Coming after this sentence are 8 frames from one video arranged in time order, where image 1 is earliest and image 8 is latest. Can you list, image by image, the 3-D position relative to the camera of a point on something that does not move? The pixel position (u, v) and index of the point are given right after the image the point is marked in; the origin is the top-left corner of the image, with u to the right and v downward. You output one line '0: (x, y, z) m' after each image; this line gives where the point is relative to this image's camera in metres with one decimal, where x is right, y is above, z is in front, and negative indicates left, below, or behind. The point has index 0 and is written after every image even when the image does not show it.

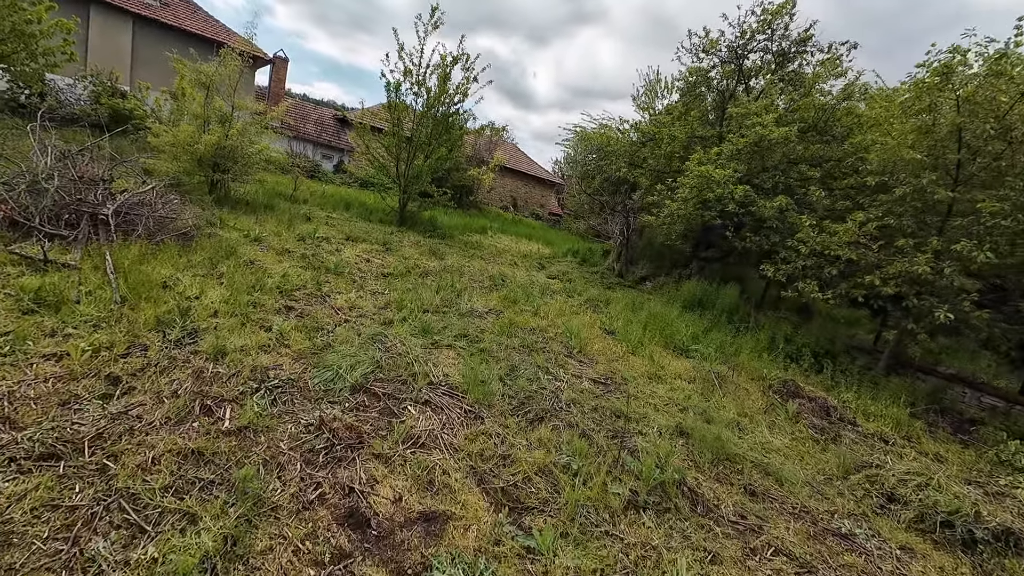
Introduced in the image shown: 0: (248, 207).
0: (-4.5, +1.4, +7.3) m
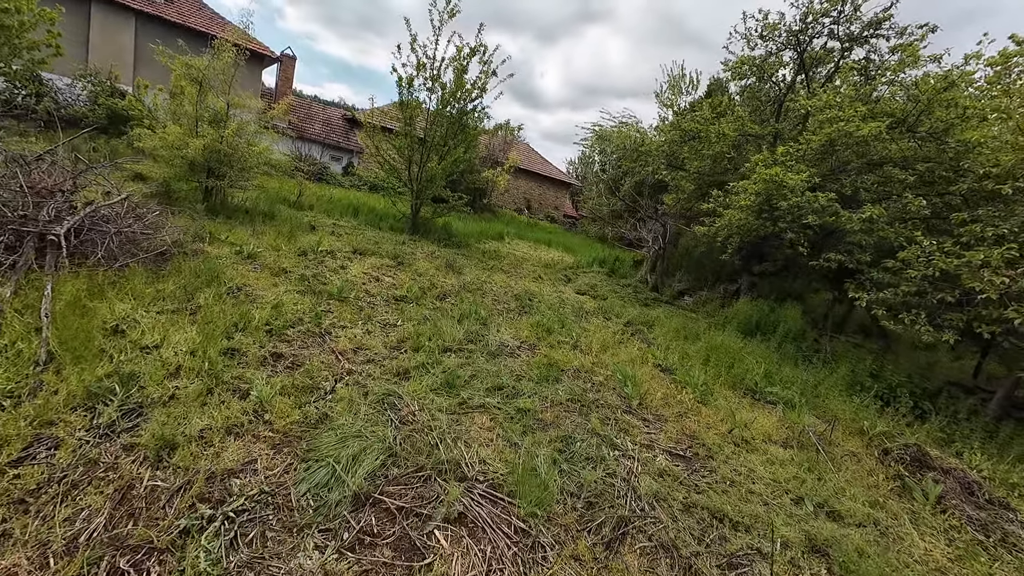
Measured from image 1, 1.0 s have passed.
0: (-4.1, +1.1, +6.6) m
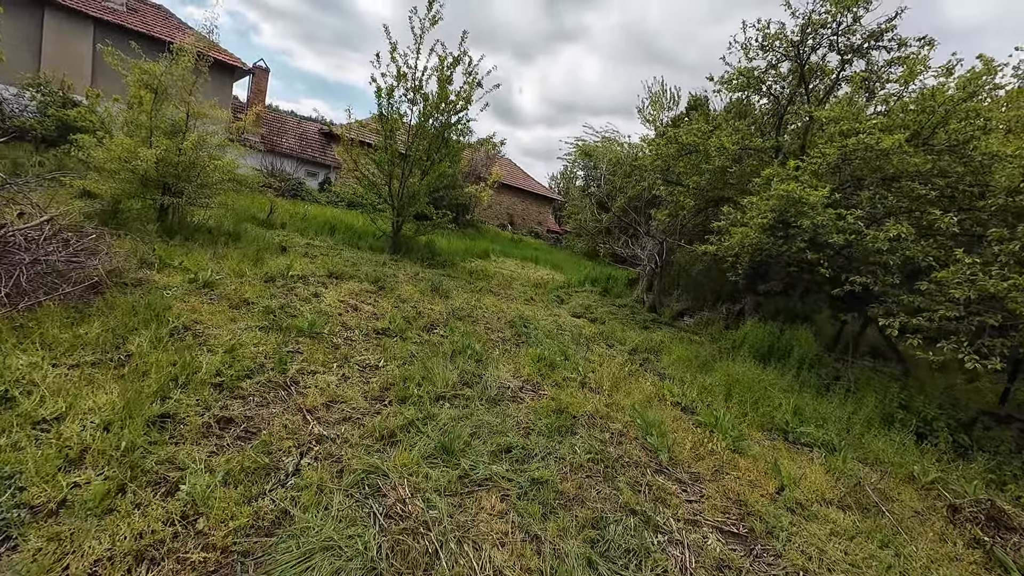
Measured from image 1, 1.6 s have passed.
0: (-4.3, +0.7, +5.9) m
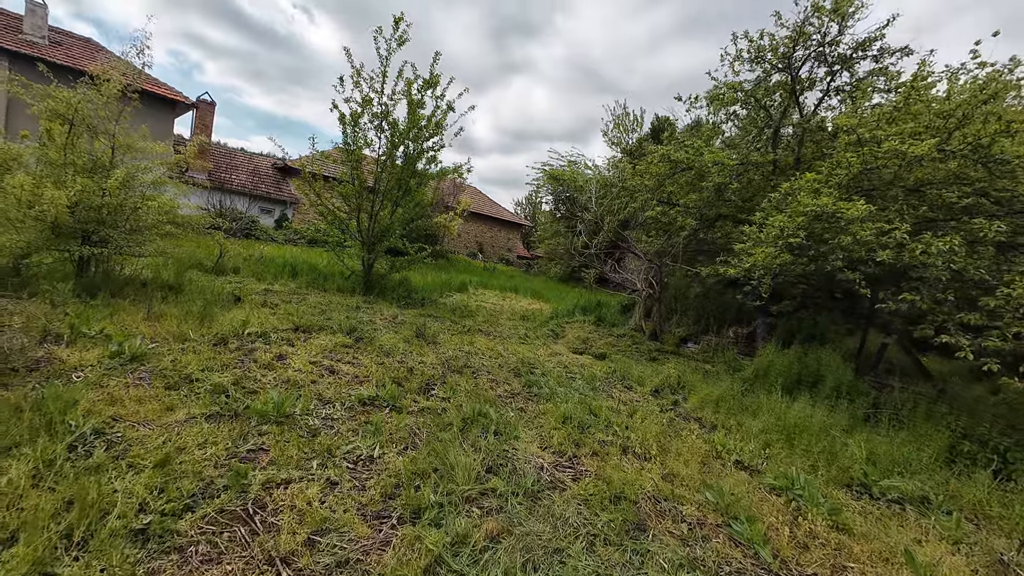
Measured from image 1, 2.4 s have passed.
0: (-4.3, -0.1, +5.0) m
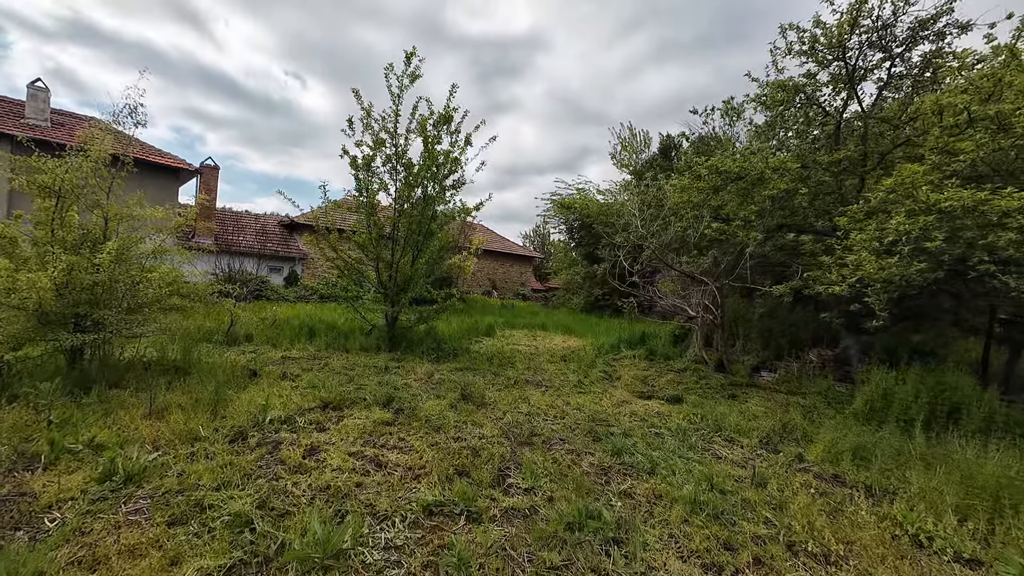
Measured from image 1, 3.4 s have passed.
0: (-3.7, -0.9, +4.3) m
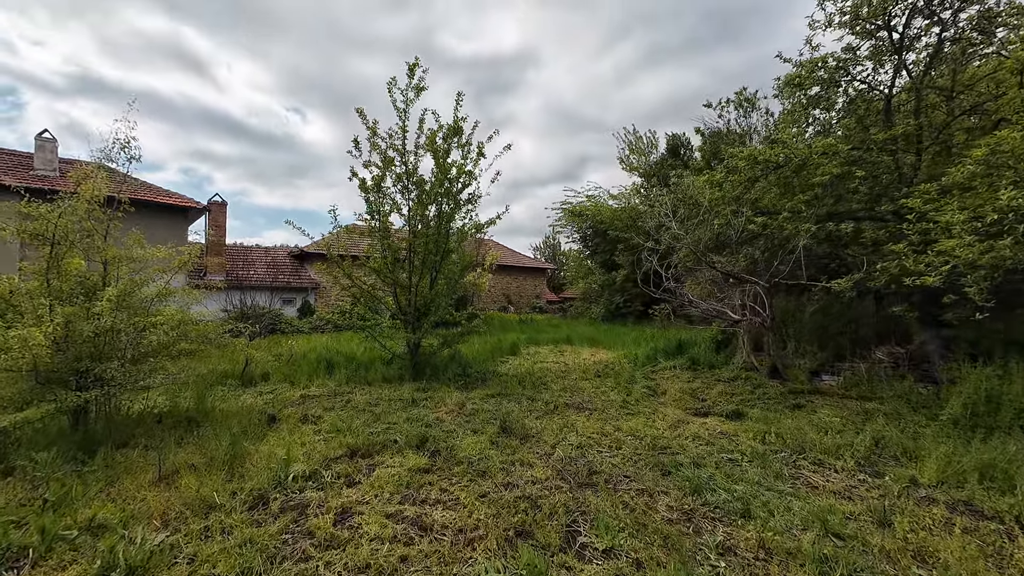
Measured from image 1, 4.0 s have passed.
0: (-3.3, -1.4, +3.9) m
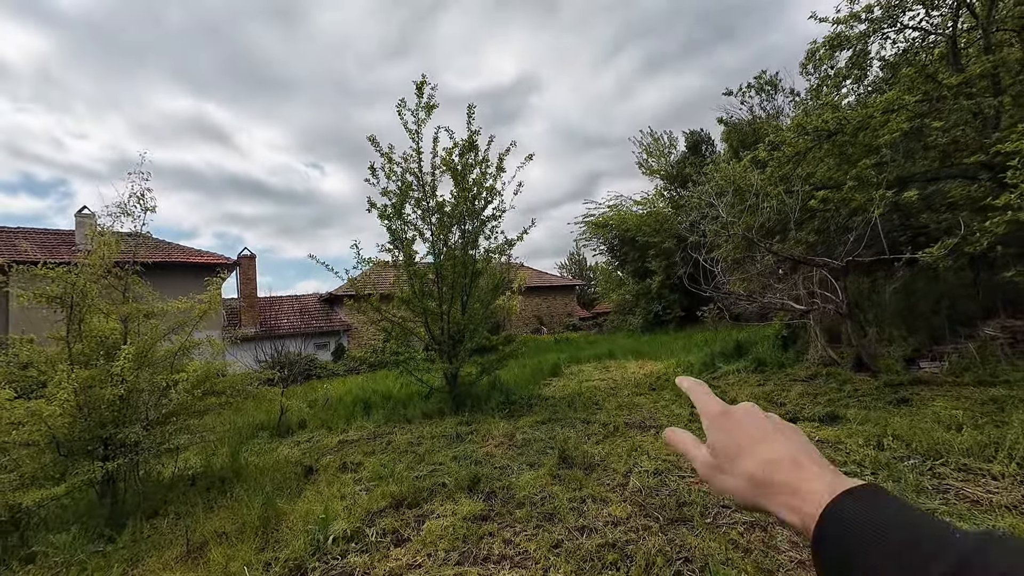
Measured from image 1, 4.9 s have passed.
0: (-2.8, -1.8, +3.6) m
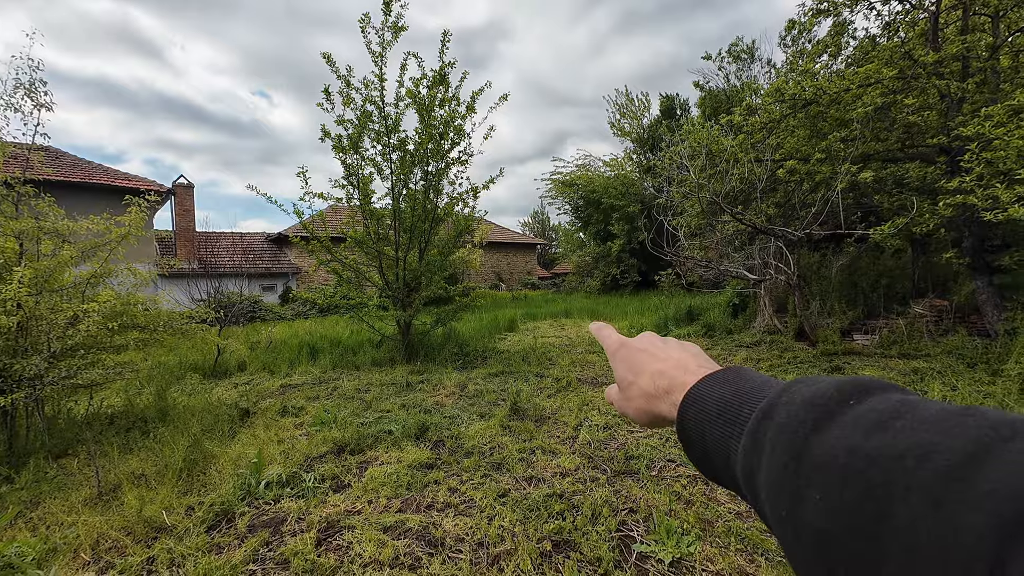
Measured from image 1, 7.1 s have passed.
0: (-3.2, -1.2, +3.3) m
